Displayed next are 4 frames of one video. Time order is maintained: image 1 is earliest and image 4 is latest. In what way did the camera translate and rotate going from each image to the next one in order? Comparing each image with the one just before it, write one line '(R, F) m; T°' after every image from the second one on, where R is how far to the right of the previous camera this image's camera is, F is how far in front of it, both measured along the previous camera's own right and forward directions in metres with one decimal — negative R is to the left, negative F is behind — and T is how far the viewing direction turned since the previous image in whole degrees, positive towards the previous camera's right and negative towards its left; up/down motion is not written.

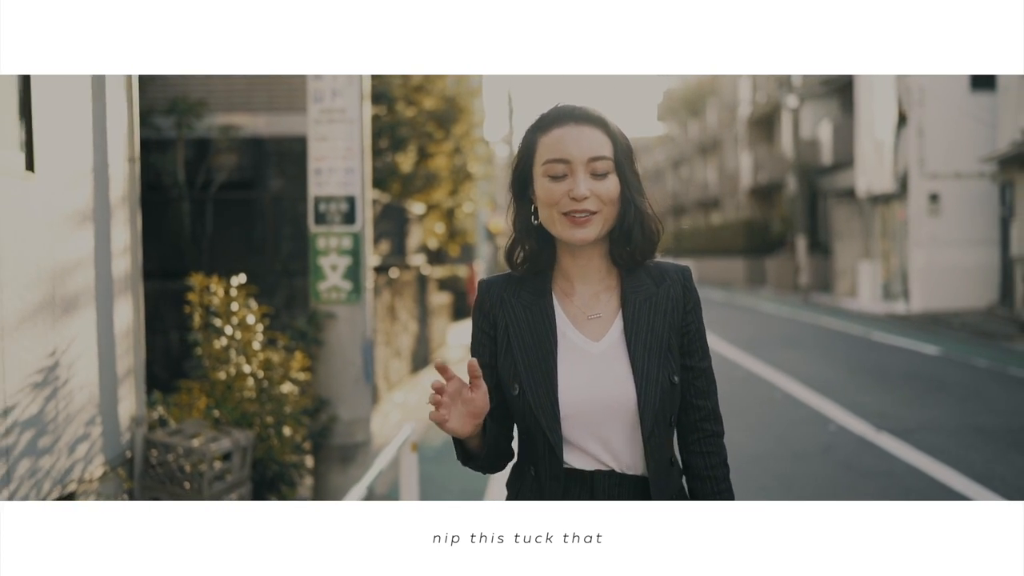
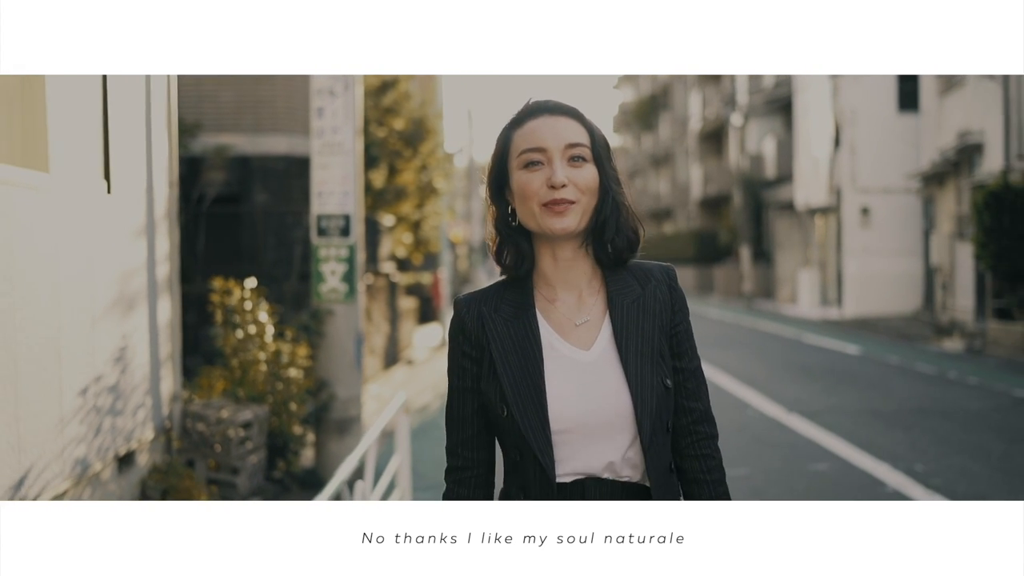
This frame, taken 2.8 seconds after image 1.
(-0.1, -1.3) m; +3°
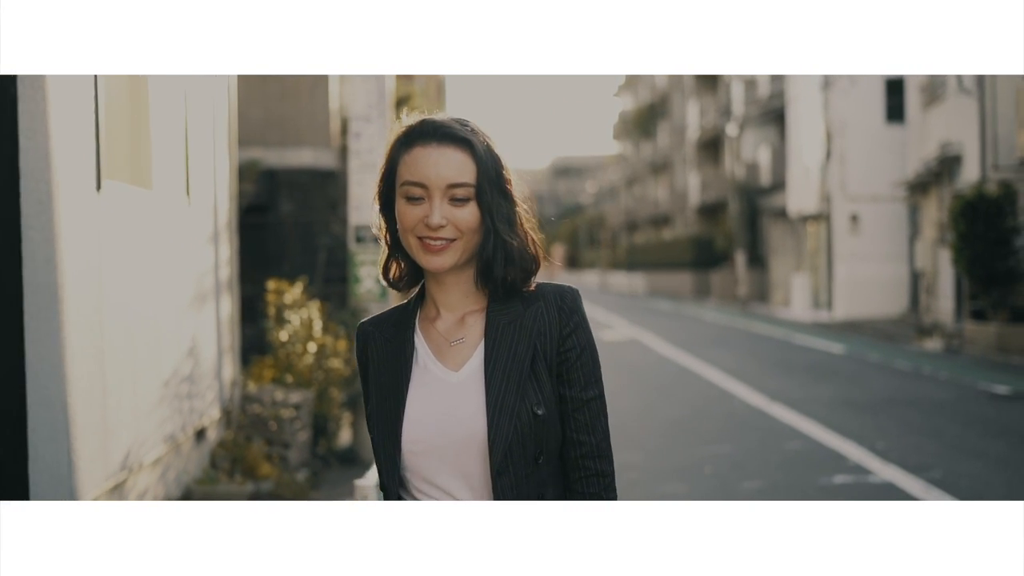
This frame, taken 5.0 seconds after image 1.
(-0.1, -1.0) m; 0°
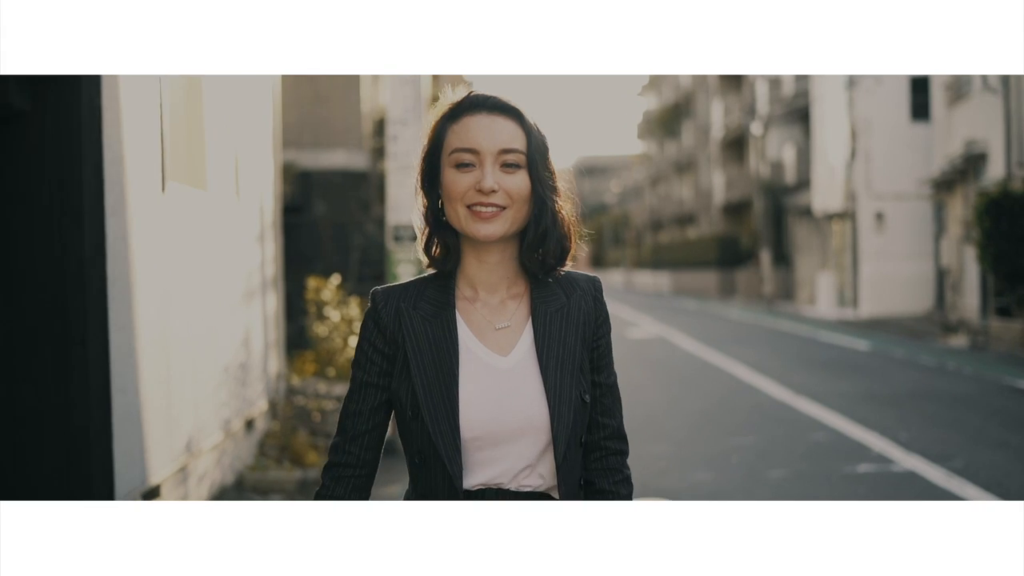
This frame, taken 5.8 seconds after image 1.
(-0.1, -0.3) m; -1°
